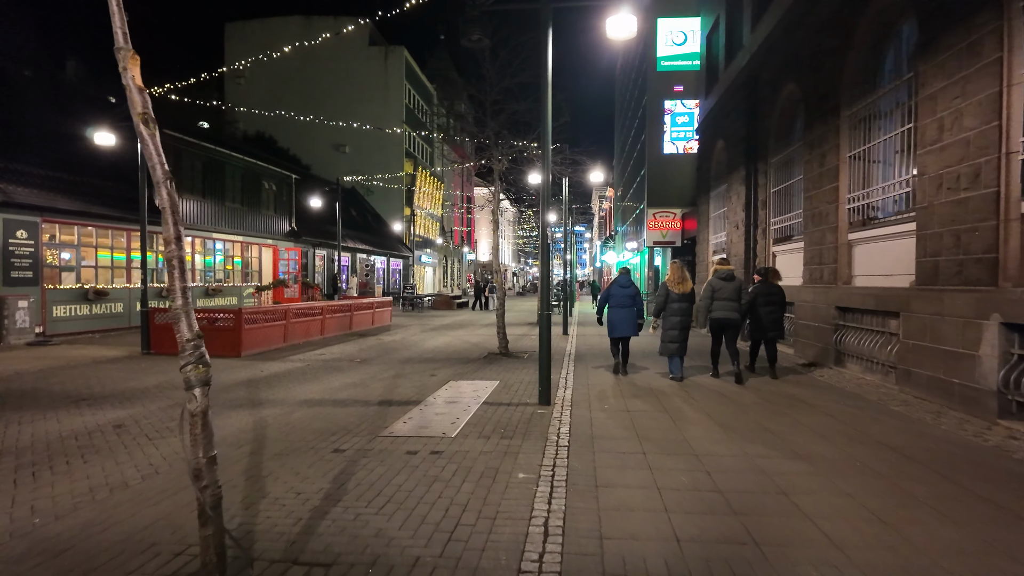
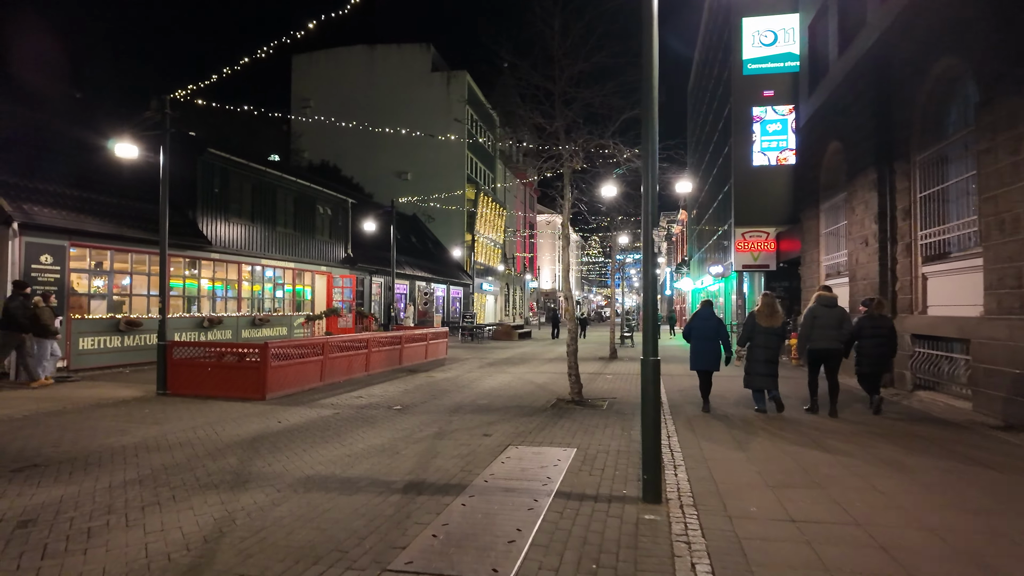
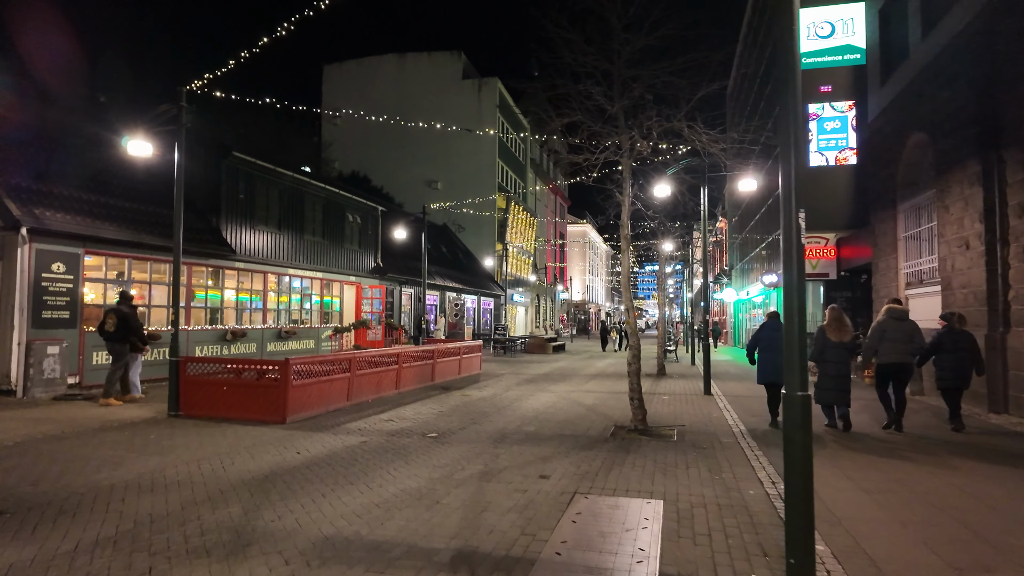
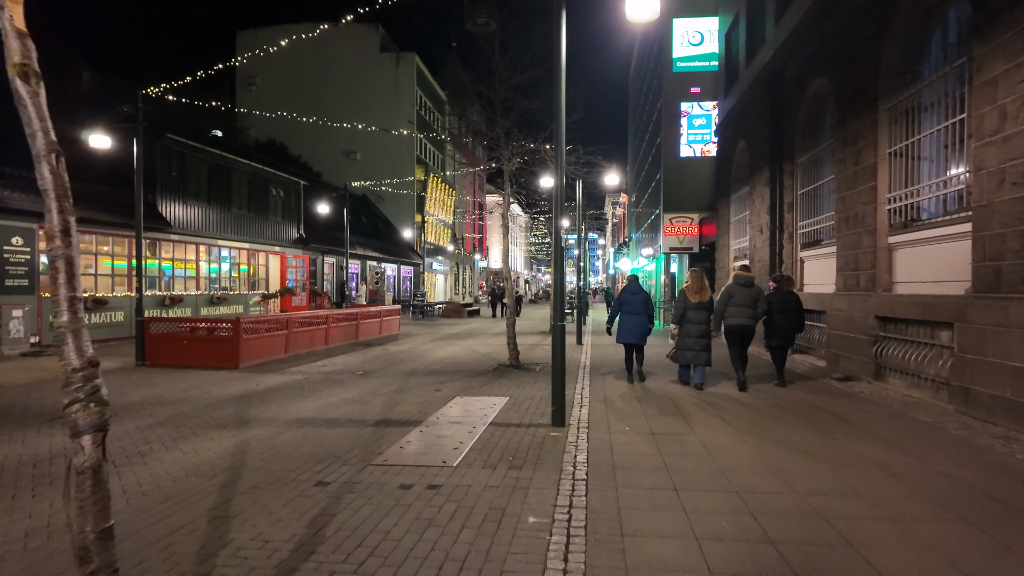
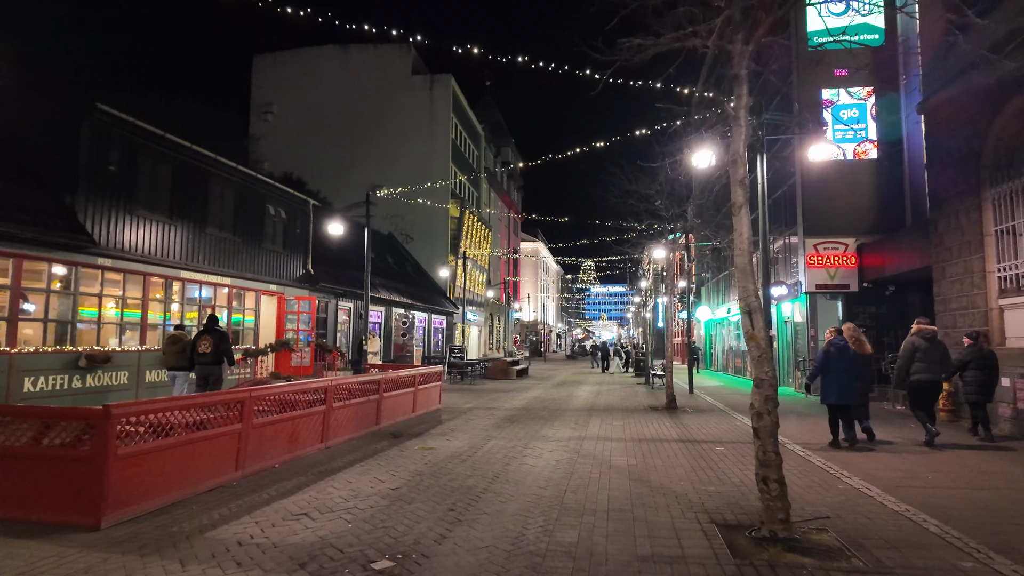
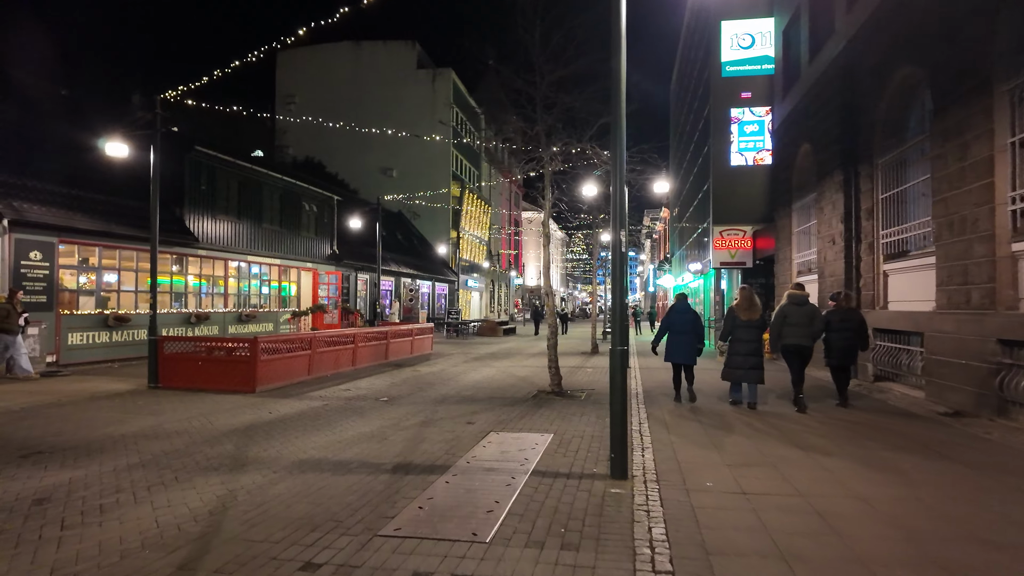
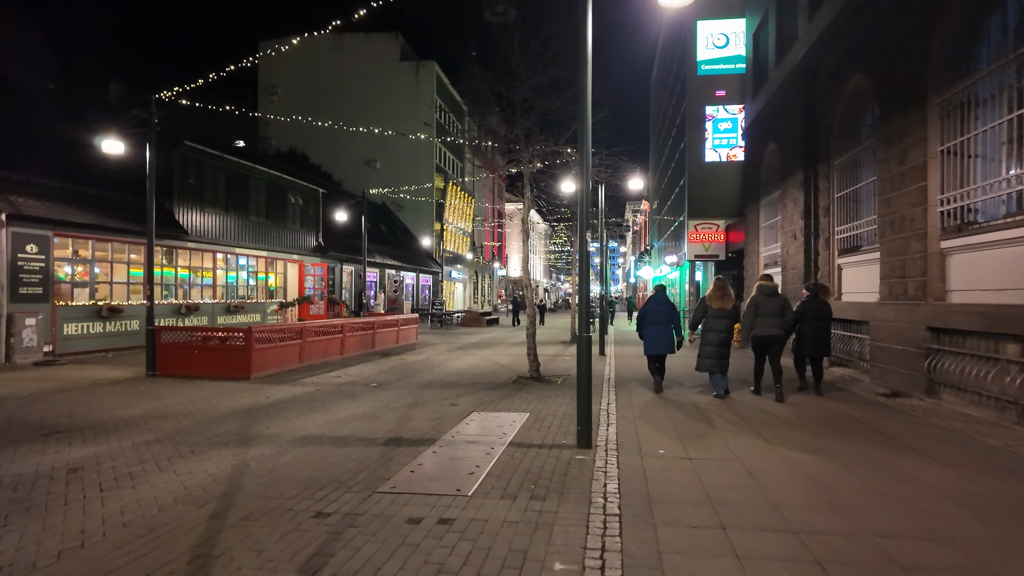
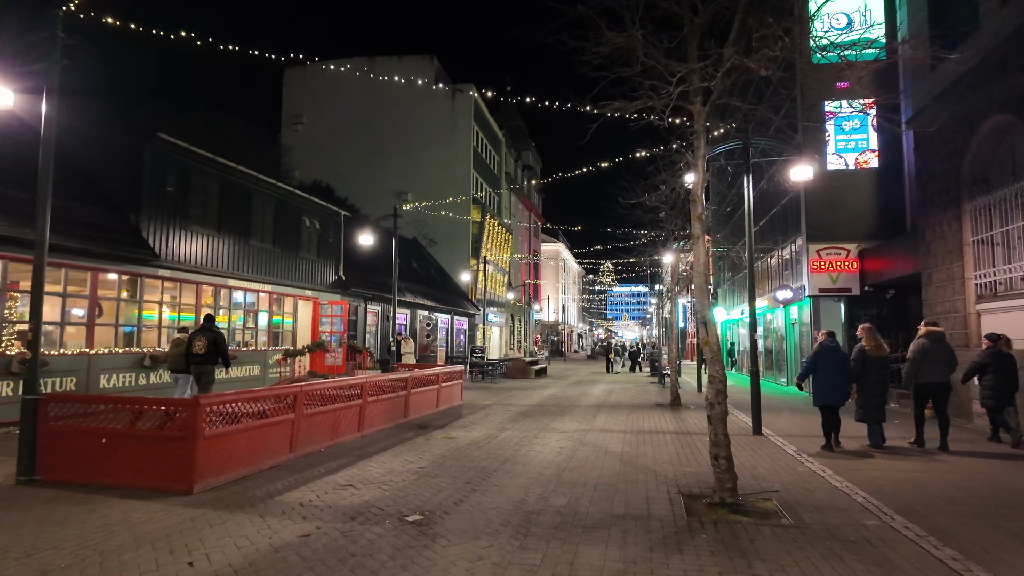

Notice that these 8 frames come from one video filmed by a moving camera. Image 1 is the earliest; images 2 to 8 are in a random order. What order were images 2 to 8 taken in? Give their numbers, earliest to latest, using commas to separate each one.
4, 7, 6, 2, 3, 8, 5
